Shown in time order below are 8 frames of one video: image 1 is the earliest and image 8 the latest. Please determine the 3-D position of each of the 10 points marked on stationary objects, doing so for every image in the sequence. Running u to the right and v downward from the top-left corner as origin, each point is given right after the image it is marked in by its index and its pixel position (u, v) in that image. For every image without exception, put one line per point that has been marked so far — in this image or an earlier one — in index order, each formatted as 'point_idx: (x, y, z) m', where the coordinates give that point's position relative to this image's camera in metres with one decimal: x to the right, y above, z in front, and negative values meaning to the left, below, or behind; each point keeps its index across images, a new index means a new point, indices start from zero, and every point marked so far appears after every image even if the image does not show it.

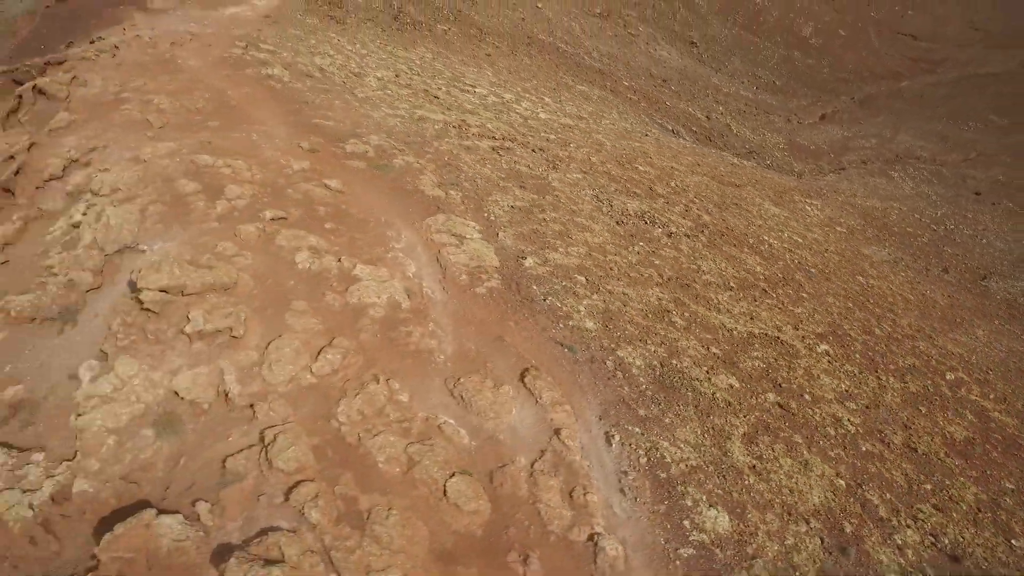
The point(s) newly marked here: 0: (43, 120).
0: (-6.0, +2.2, +7.8) m
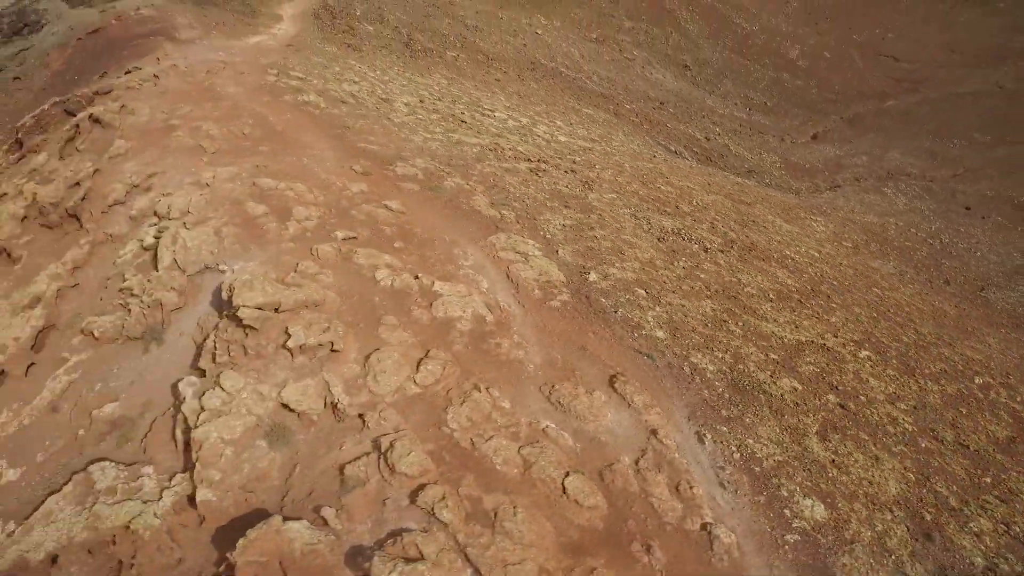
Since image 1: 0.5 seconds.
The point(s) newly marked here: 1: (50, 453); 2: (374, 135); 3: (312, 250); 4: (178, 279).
0: (-5.4, +1.9, +8.1) m
1: (-4.0, -1.4, +5.2) m
2: (-2.0, +2.3, +9.3) m
3: (-1.9, +0.4, +5.9) m
4: (-3.1, +0.1, +5.7) m
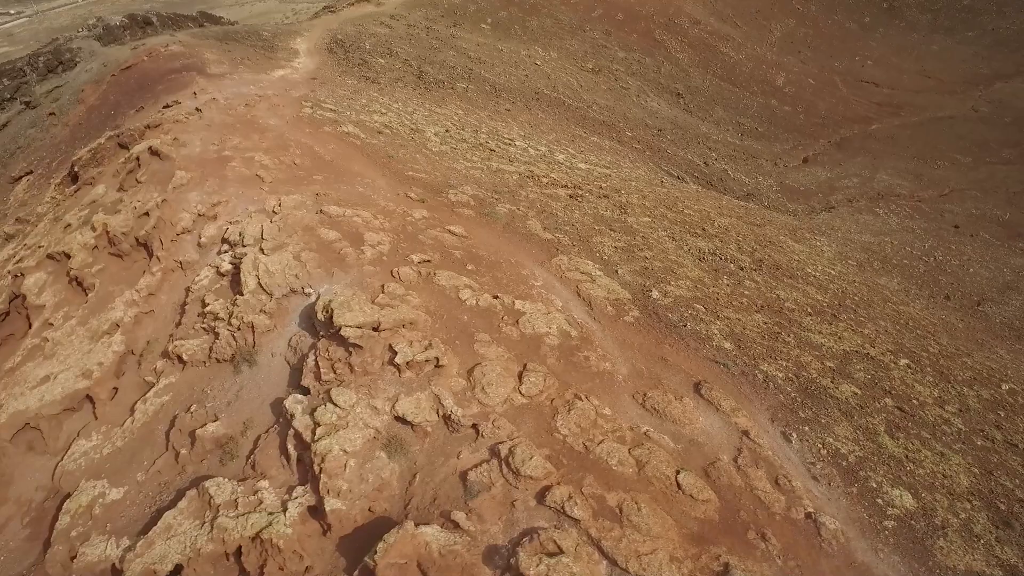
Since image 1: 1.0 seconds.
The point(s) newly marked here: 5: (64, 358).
0: (-4.8, +1.5, +8.4) m
1: (-3.2, -1.7, +5.4) m
2: (-1.4, +1.9, +9.7) m
3: (-1.2, +0.1, +6.2) m
4: (-2.3, -0.2, +6.0) m
5: (-4.9, -0.8, +6.7) m
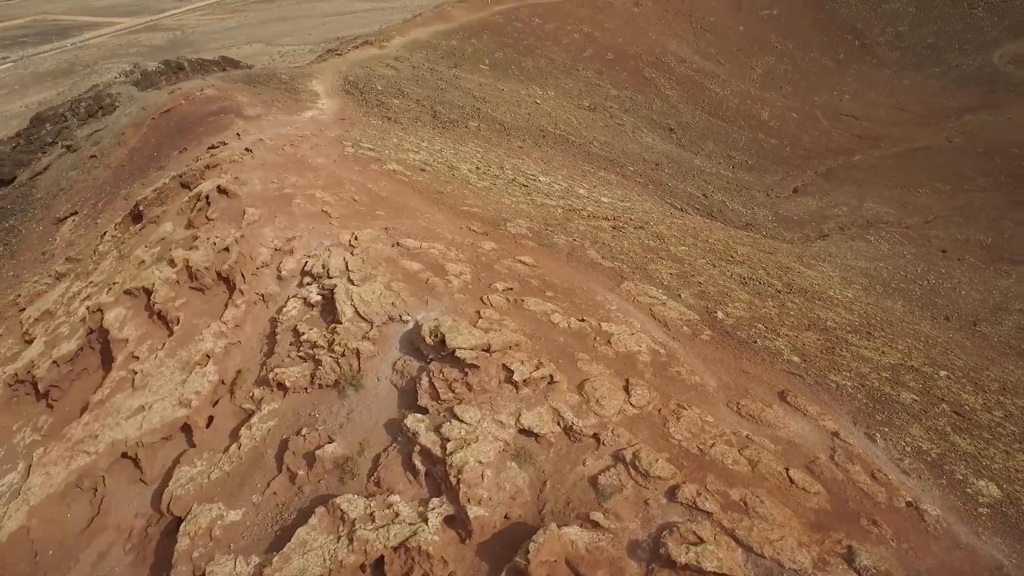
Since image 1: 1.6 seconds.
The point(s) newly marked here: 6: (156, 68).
0: (-4.0, +1.0, +8.8) m
1: (-2.3, -1.9, +5.7) m
2: (-0.7, +1.5, +10.2) m
3: (-0.3, -0.1, +6.7) m
4: (-1.5, -0.5, +6.4) m
5: (-4.1, -1.2, +6.9) m
6: (-9.0, +5.6, +15.6) m
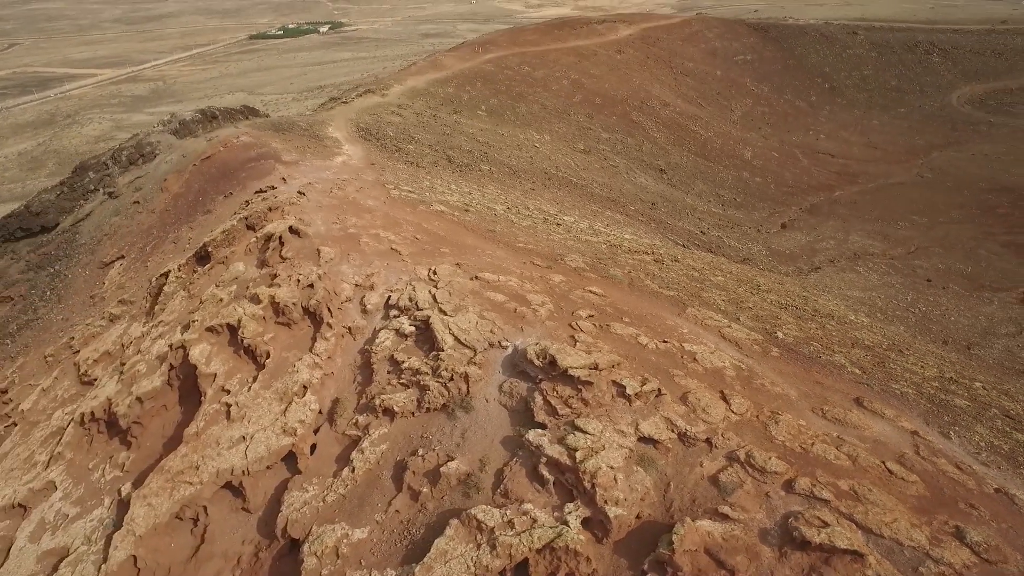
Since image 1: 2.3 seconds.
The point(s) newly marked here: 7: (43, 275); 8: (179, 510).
0: (-3.1, +0.5, +9.3) m
1: (-1.2, -2.2, +6.1) m
2: (+0.1, +0.9, +10.8) m
3: (+0.7, -0.4, +7.2) m
4: (-0.5, -0.8, +6.9) m
5: (-3.1, -1.6, +7.3) m
6: (-8.4, +4.5, +16.2) m
7: (-10.3, +0.3, +13.6) m
8: (-3.8, -2.5, +6.8) m
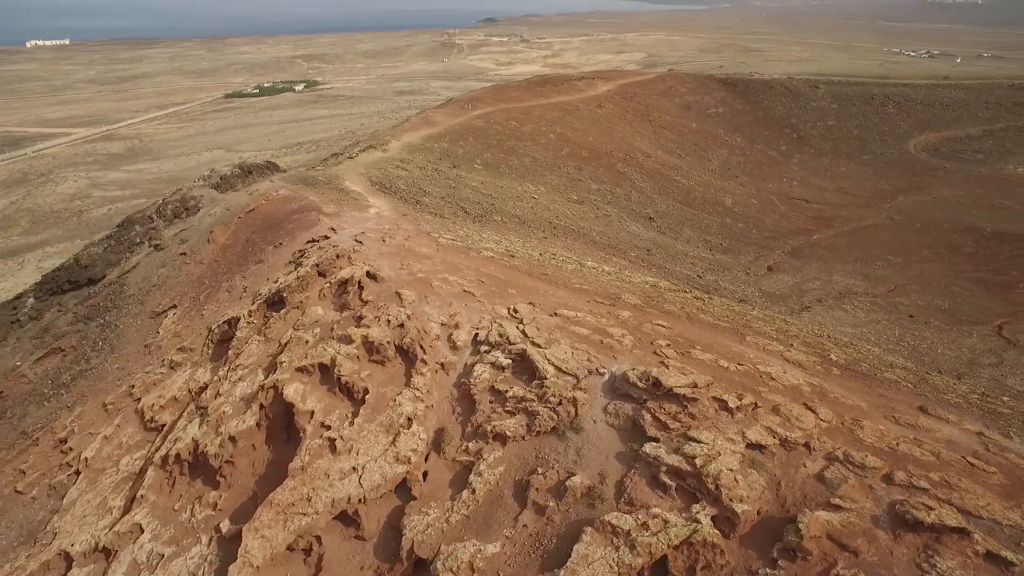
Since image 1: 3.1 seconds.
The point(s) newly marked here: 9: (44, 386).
0: (-2.0, -0.2, +10.0) m
1: (0.0, -2.6, +6.7) m
2: (+1.1, +0.2, +11.7) m
3: (+1.9, -0.8, +8.0) m
4: (+0.7, -1.2, +7.6) m
5: (-1.9, -2.1, +7.8) m
6: (-7.8, +3.2, +16.9) m
7: (-9.5, -0.8, +13.9) m
8: (-2.6, -3.0, +7.2) m
9: (-9.9, -2.1, +13.1) m
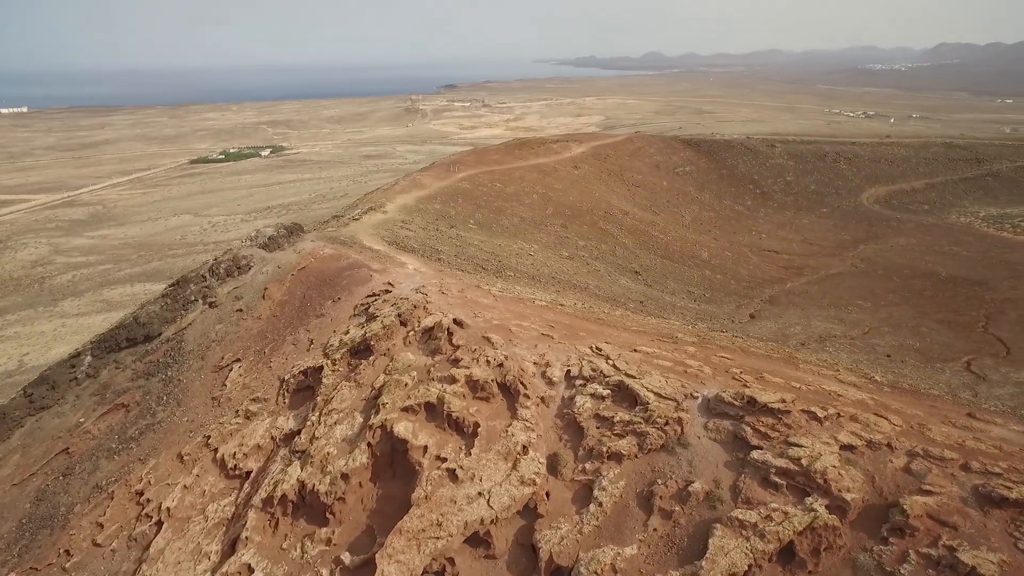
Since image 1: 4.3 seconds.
0: (-0.7, -1.0, +11.0) m
1: (+1.6, -3.0, +7.6) m
2: (+2.3, -0.7, +12.9) m
3: (+3.3, -1.4, +9.2) m
4: (+2.2, -1.7, +8.7) m
5: (-0.4, -2.6, +8.7) m
6: (-6.9, +1.6, +17.8) m
7: (-8.3, -2.2, +14.4) m
8: (-1.0, -3.5, +8.0) m
9: (-8.7, -3.4, +13.4) m
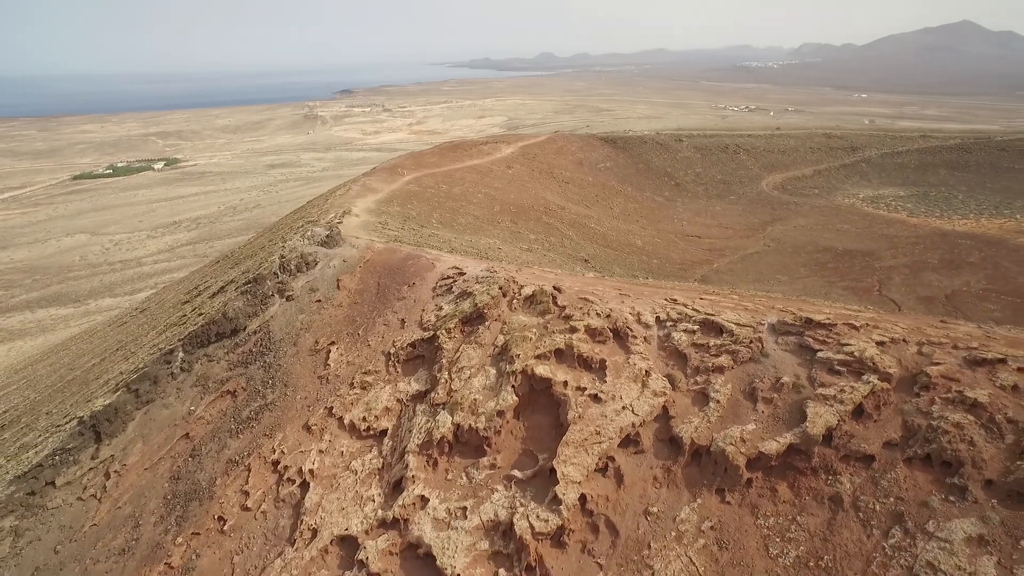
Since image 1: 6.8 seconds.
0: (+1.3, -0.4, +13.8) m
1: (+4.3, -2.2, +10.8) m
2: (+3.9, +0.1, +16.1) m
3: (+5.6, -0.5, +12.6) m
4: (+4.6, -0.9, +12.0) m
5: (+2.1, -2.0, +11.5) m
6: (-6.1, +1.7, +19.5) m
7: (-6.7, -2.1, +16.0) m
8: (+1.6, -2.9, +10.7) m
9: (-6.8, -3.3, +14.9) m
